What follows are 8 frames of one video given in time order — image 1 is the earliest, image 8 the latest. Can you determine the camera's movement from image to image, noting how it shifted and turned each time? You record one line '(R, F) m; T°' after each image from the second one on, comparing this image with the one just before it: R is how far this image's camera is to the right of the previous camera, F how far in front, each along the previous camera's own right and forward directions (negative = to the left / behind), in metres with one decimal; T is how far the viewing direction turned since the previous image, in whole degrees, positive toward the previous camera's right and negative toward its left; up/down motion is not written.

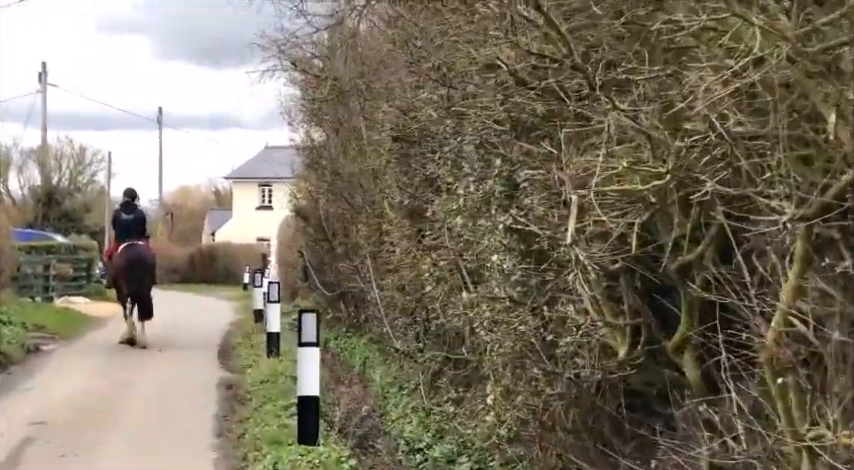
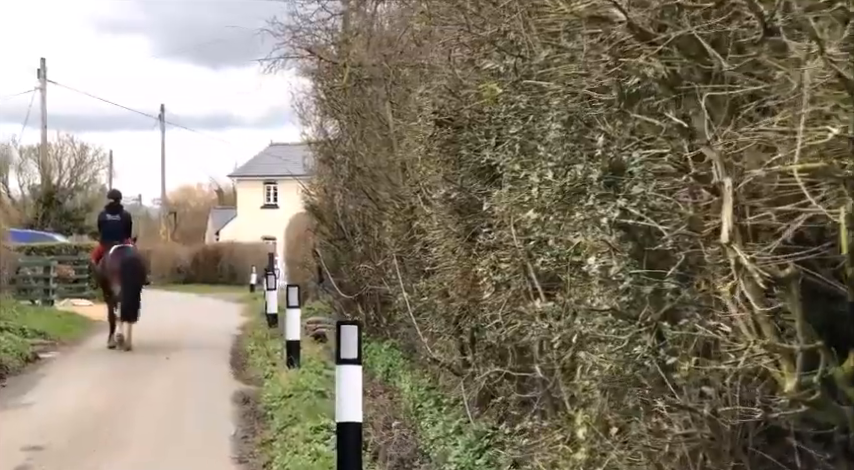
(-0.3, +1.3) m; 0°
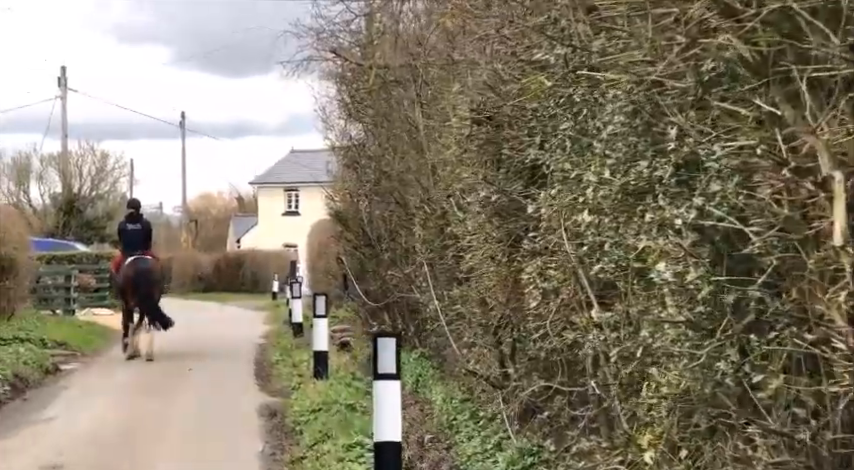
(-0.1, +0.5) m; -1°
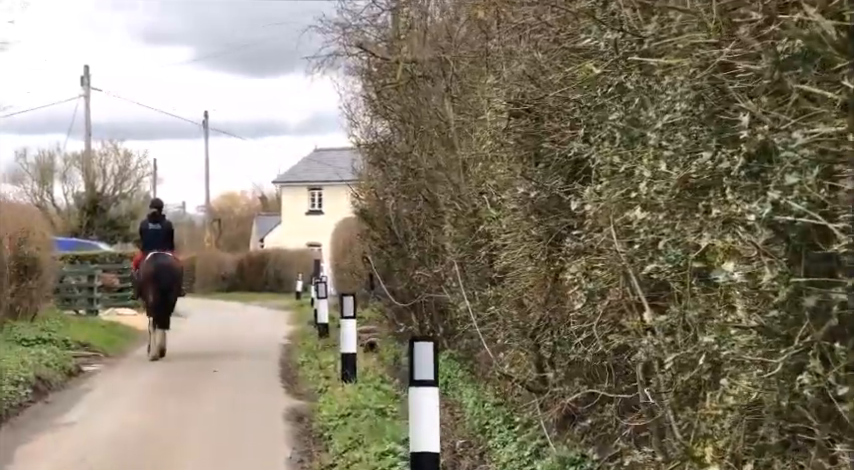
(-0.1, +0.4) m; -1°
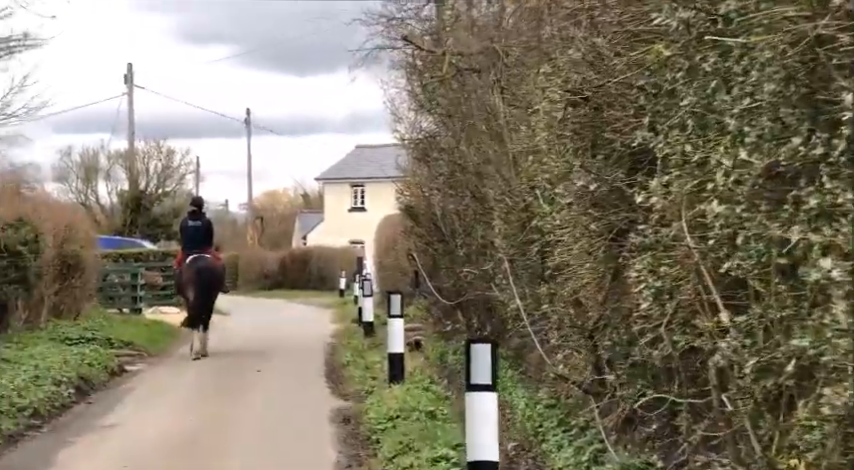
(-0.1, +0.4) m; -2°
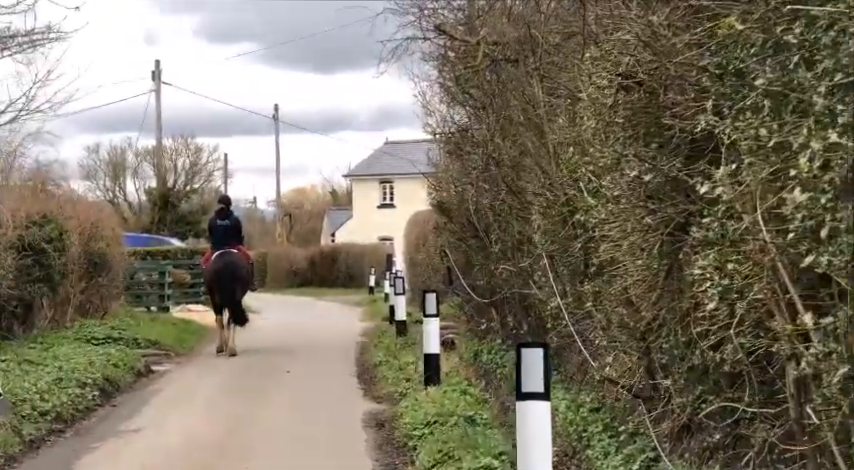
(-0.1, +0.5) m; -1°
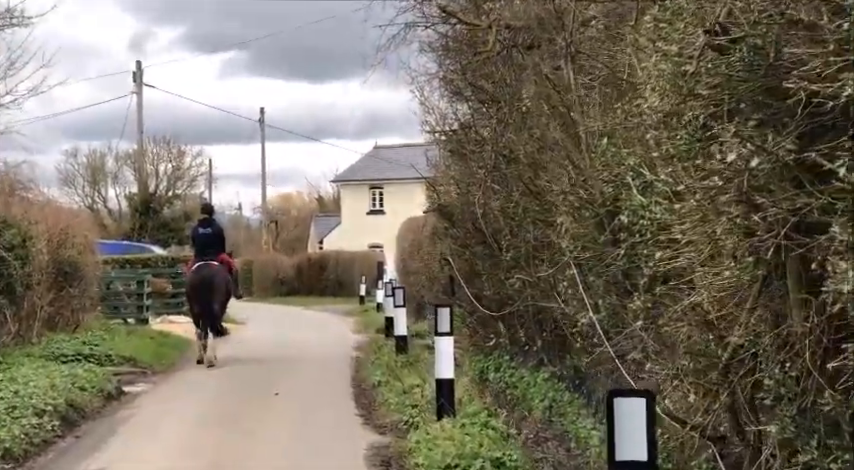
(-0.2, +1.7) m; +1°
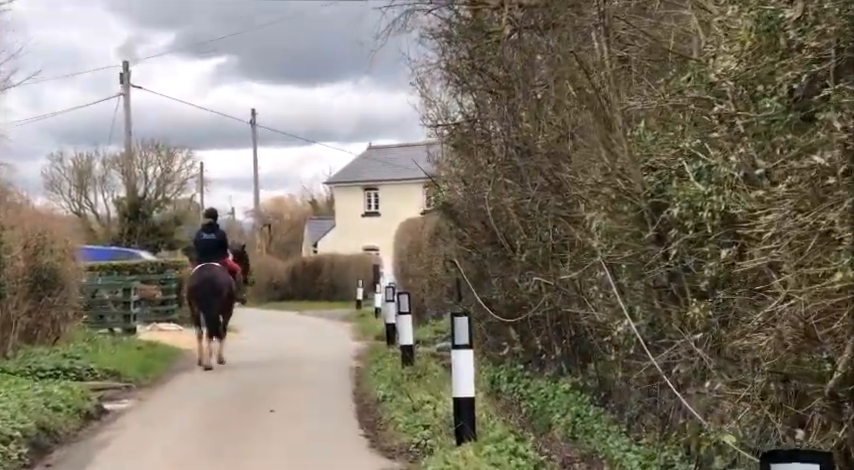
(-0.1, +1.3) m; 0°
